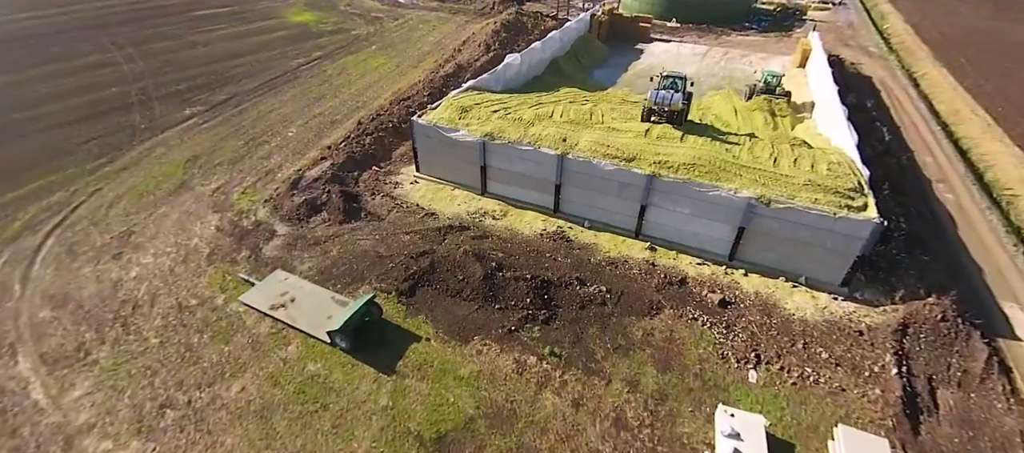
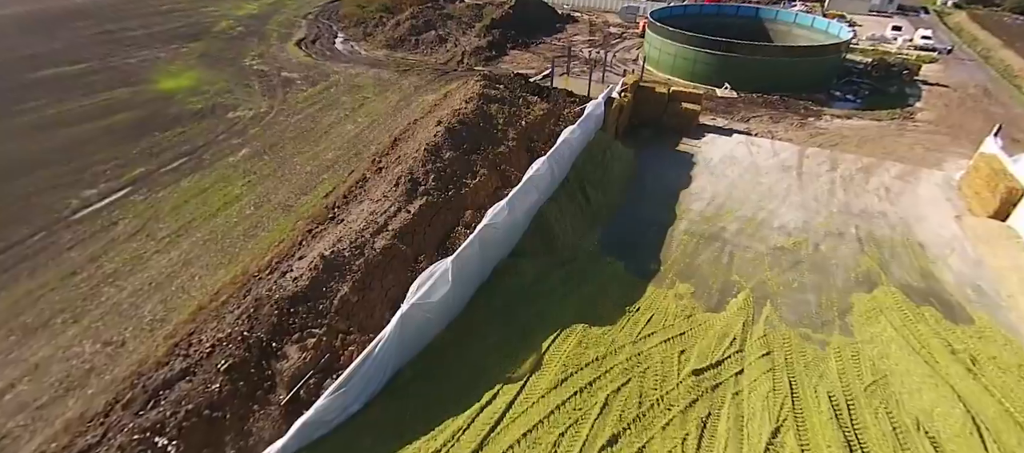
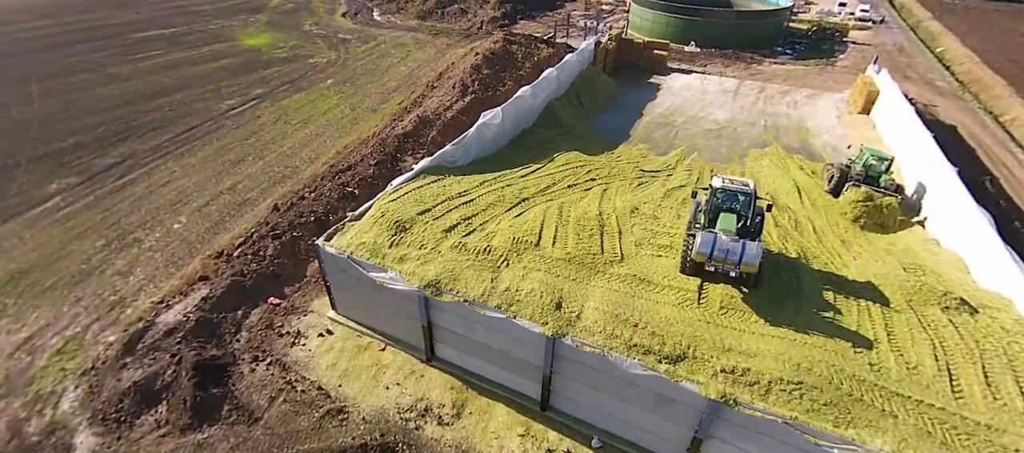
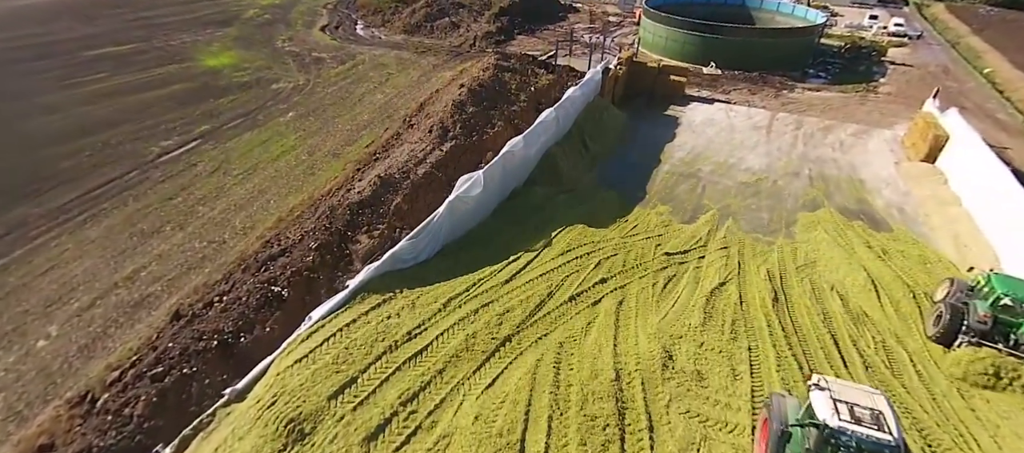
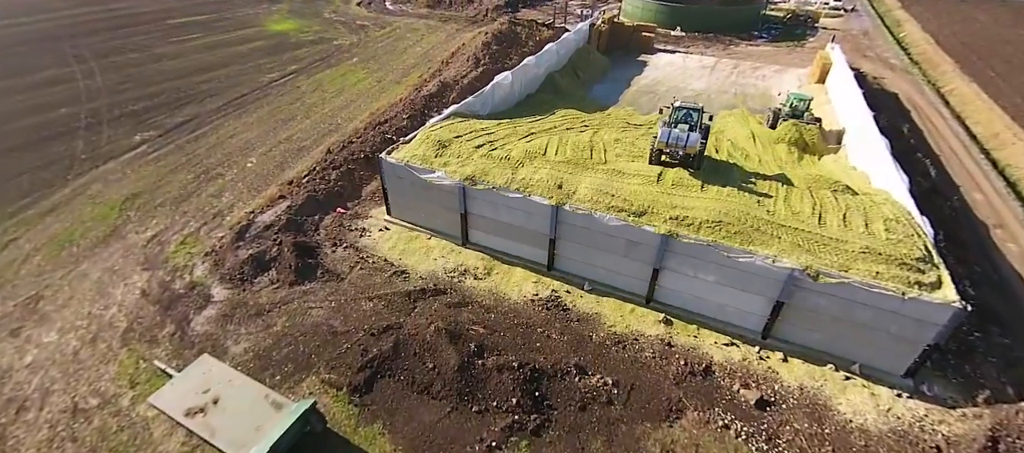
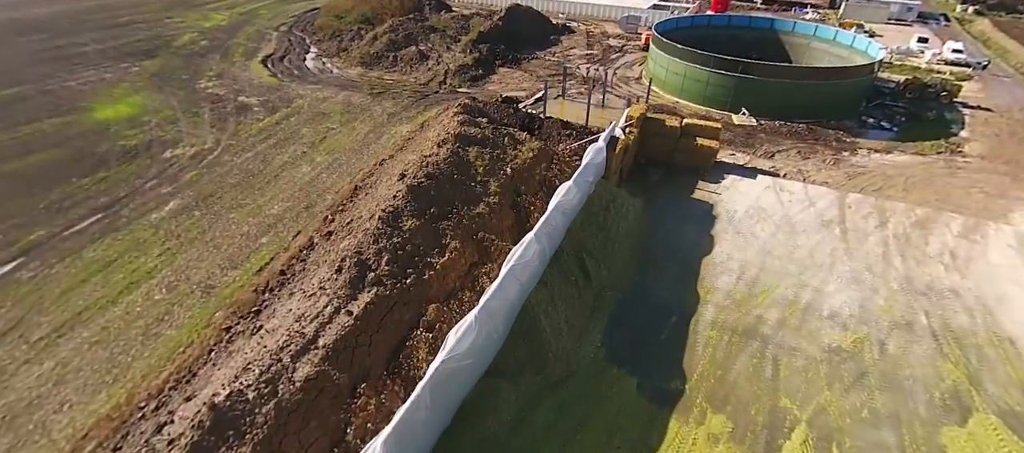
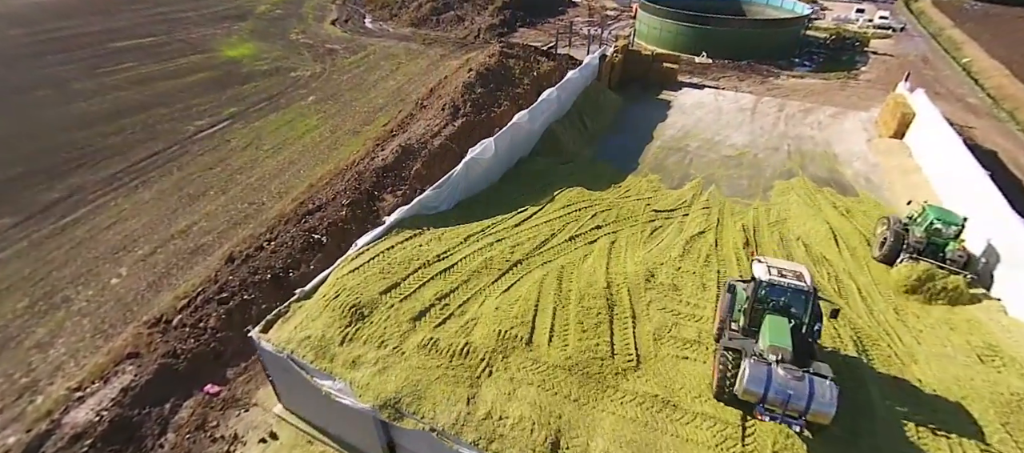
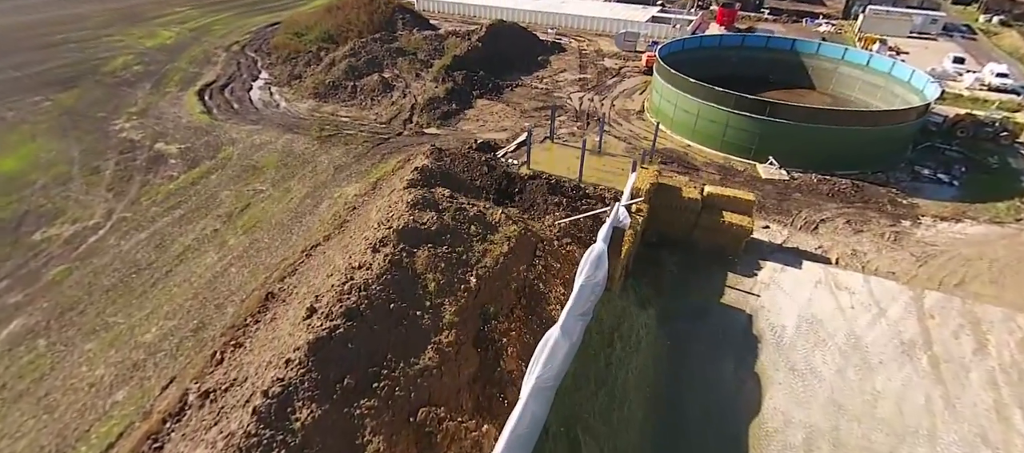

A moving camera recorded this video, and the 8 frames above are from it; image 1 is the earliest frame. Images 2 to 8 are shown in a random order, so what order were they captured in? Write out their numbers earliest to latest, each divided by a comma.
5, 3, 7, 4, 2, 6, 8
